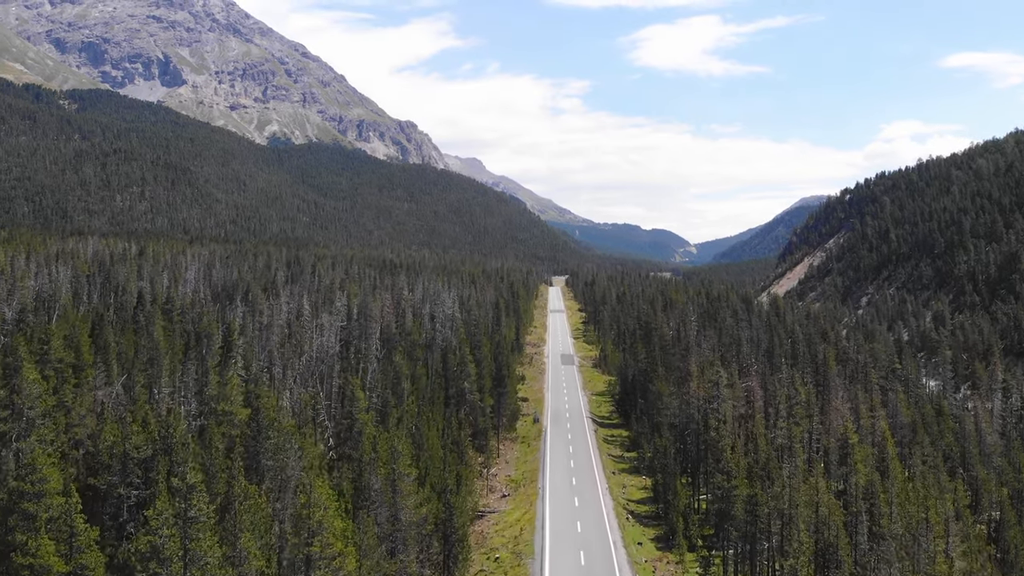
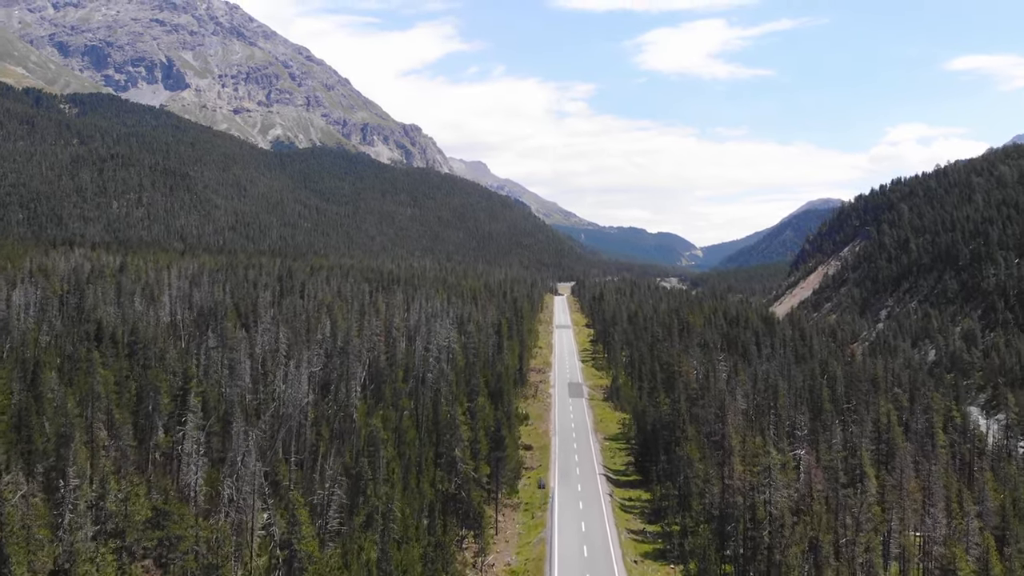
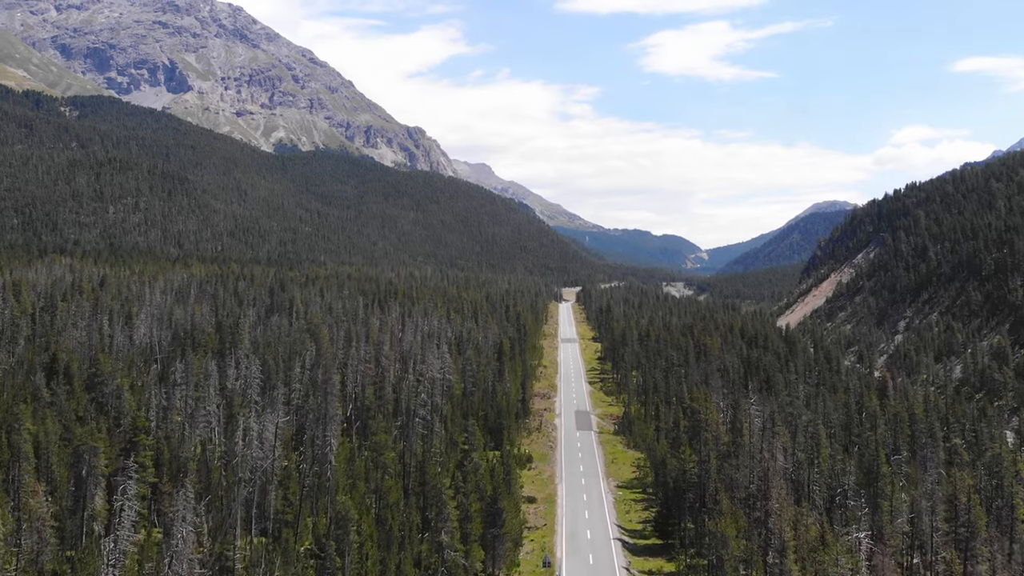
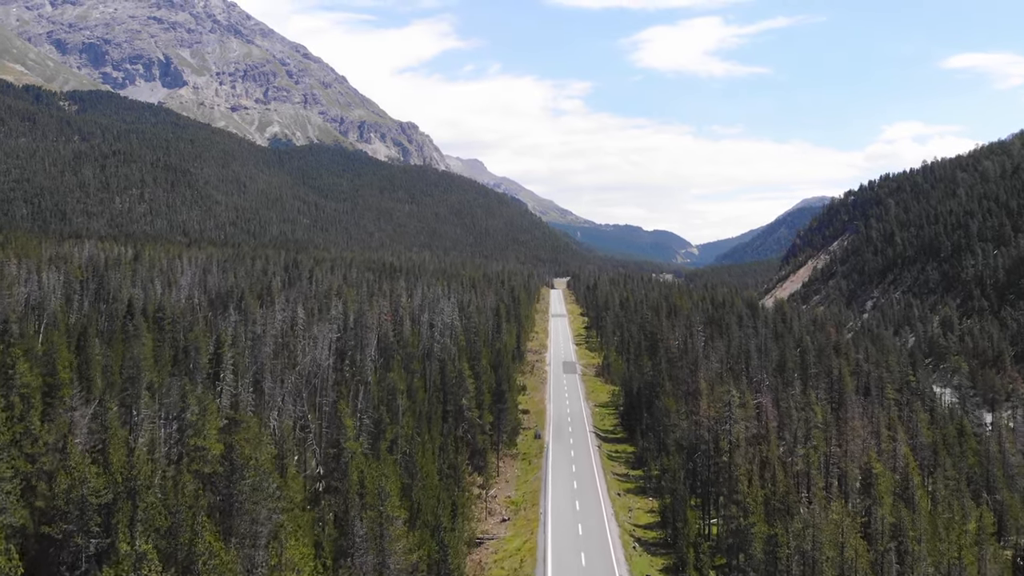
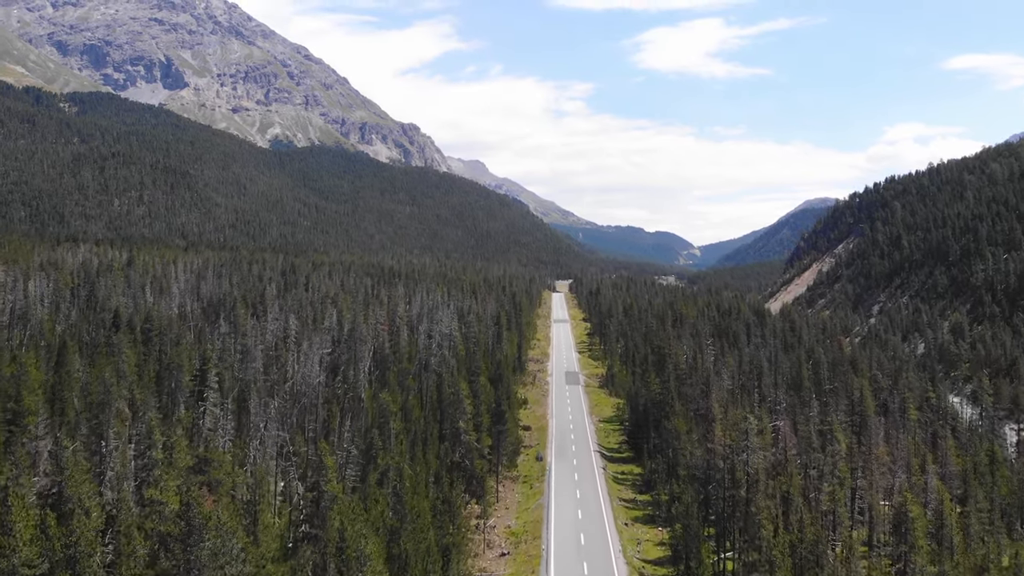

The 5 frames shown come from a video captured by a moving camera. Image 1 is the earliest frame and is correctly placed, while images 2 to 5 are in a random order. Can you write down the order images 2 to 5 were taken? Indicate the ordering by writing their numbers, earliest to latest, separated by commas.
4, 5, 2, 3
